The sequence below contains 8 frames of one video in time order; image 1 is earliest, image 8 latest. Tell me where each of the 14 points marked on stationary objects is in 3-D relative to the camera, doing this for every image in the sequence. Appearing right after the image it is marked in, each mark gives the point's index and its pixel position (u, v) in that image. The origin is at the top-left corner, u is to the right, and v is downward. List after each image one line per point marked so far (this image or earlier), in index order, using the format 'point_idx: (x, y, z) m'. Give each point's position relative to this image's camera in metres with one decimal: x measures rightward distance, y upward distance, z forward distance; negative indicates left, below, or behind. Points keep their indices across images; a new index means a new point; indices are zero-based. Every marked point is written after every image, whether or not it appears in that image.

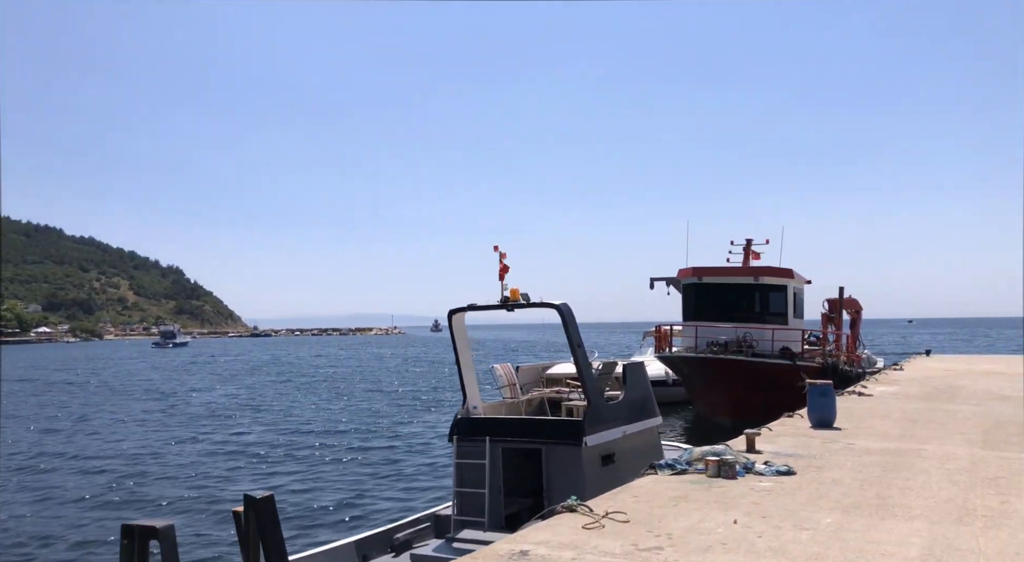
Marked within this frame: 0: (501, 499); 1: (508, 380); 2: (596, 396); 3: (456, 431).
0: (-0.1, -2.0, +8.3) m
1: (0.0, -1.1, +9.9) m
2: (+0.8, -1.1, +8.7) m
3: (-0.6, -1.4, +8.6) m
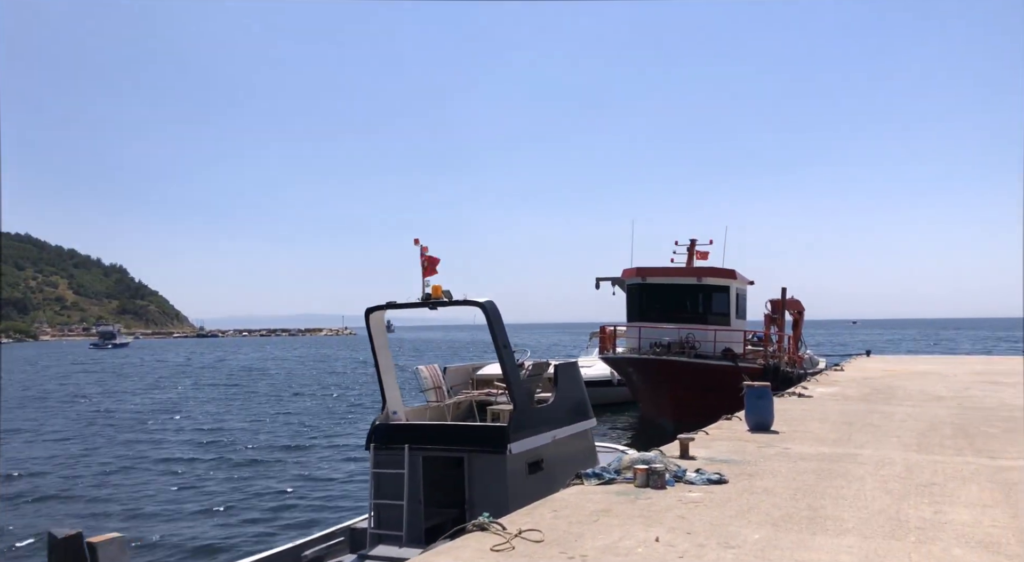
0: (-0.8, -2.0, +7.9) m
1: (-0.8, -1.1, +9.4) m
2: (+0.1, -1.1, +8.3) m
3: (-1.3, -1.4, +8.1) m
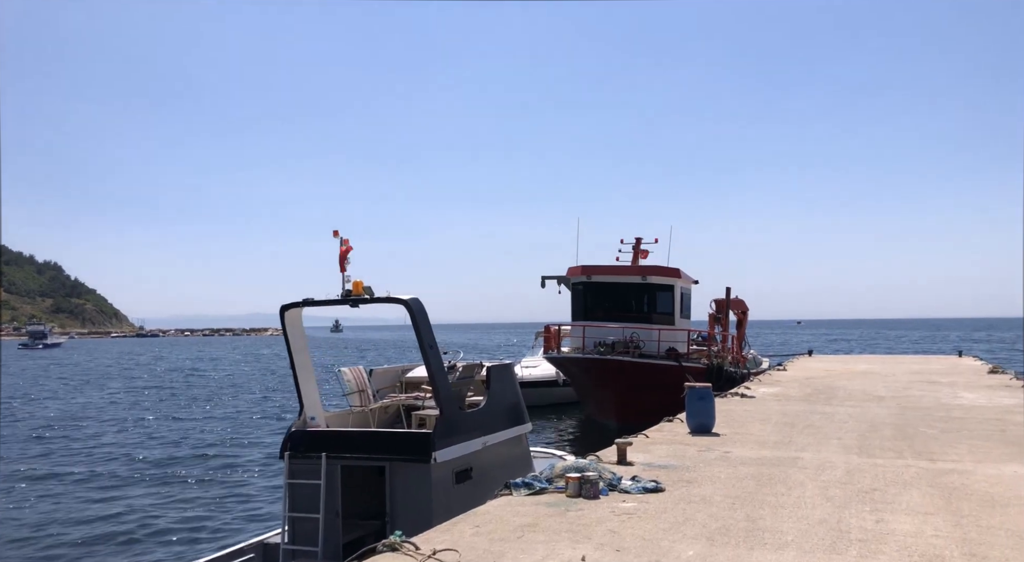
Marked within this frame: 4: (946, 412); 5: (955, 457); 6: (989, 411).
0: (-1.5, -2.0, +7.3) m
1: (-1.5, -1.1, +8.9) m
2: (-0.5, -1.1, +7.8) m
3: (-1.9, -1.4, +7.6) m
4: (+7.6, -2.3, +15.6) m
5: (+5.0, -2.0, +10.0) m
6: (+8.4, -2.3, +15.7) m
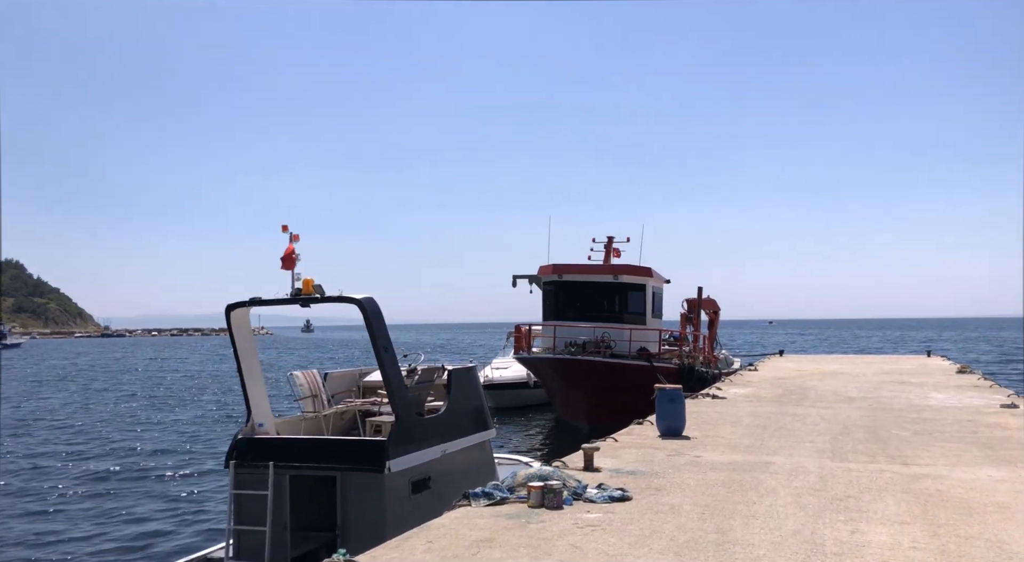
0: (-1.8, -2.0, +6.9) m
1: (-1.9, -1.1, +8.4) m
2: (-0.9, -1.1, +7.4) m
3: (-2.2, -1.4, +7.1) m
4: (+7.0, -2.3, +15.4) m
5: (+4.6, -2.0, +9.7) m
6: (+7.9, -2.3, +15.6) m
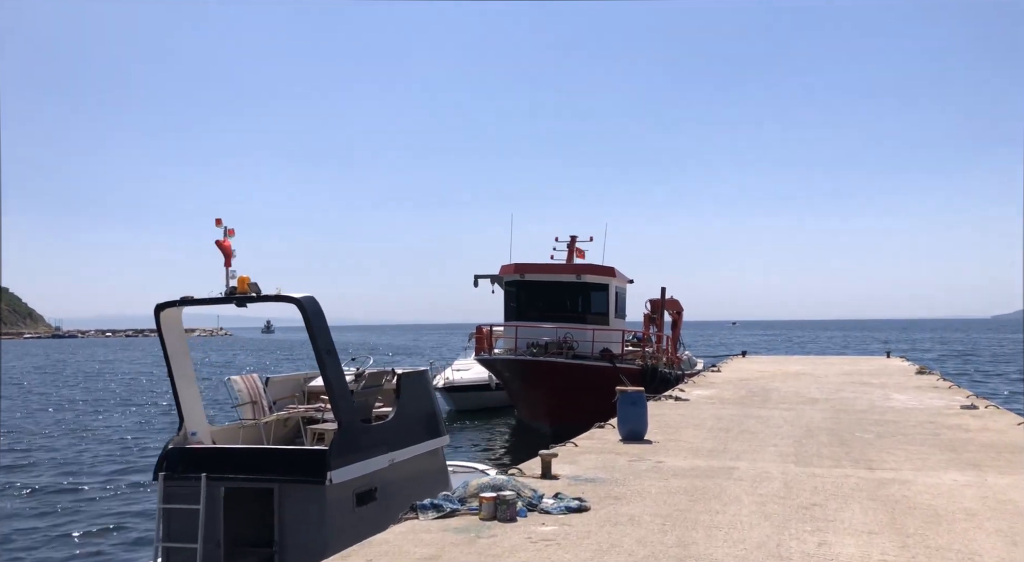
0: (-2.1, -2.0, +6.4) m
1: (-2.3, -1.0, +8.0) m
2: (-1.3, -1.1, +7.0) m
3: (-2.6, -1.4, +6.7) m
4: (+6.3, -2.3, +15.3) m
5: (+4.1, -2.0, +9.5) m
6: (+7.2, -2.3, +15.5) m
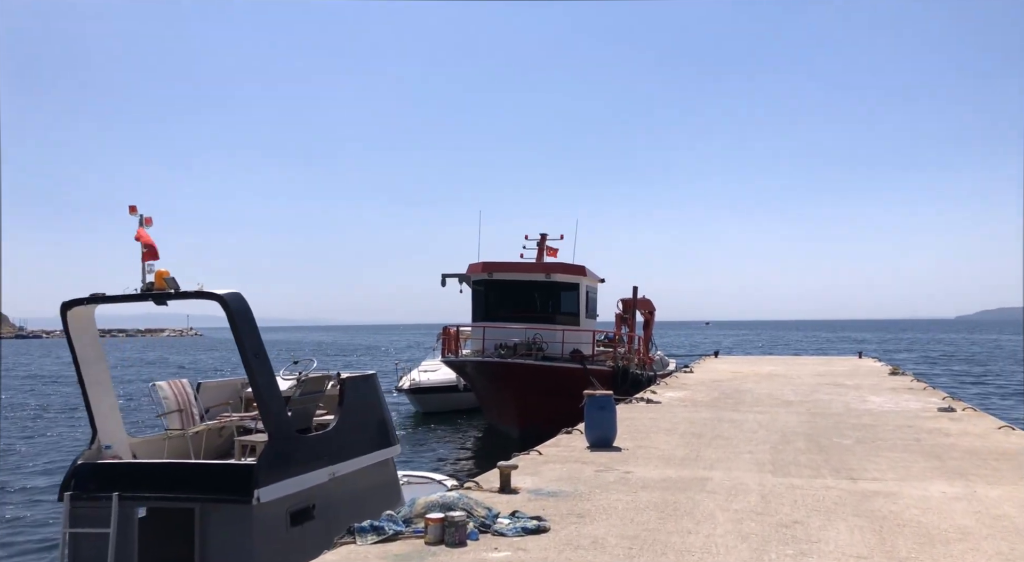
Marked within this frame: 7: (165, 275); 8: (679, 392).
0: (-2.5, -2.0, +5.7) m
1: (-2.7, -1.0, +7.2) m
2: (-1.6, -1.0, +6.3) m
3: (-2.9, -1.4, +5.9) m
4: (+5.7, -2.3, +14.8) m
5: (+3.7, -2.0, +9.0) m
6: (+6.6, -2.3, +15.0) m
7: (-2.3, 0.0, +5.9) m
8: (+3.7, -2.5, +19.6) m
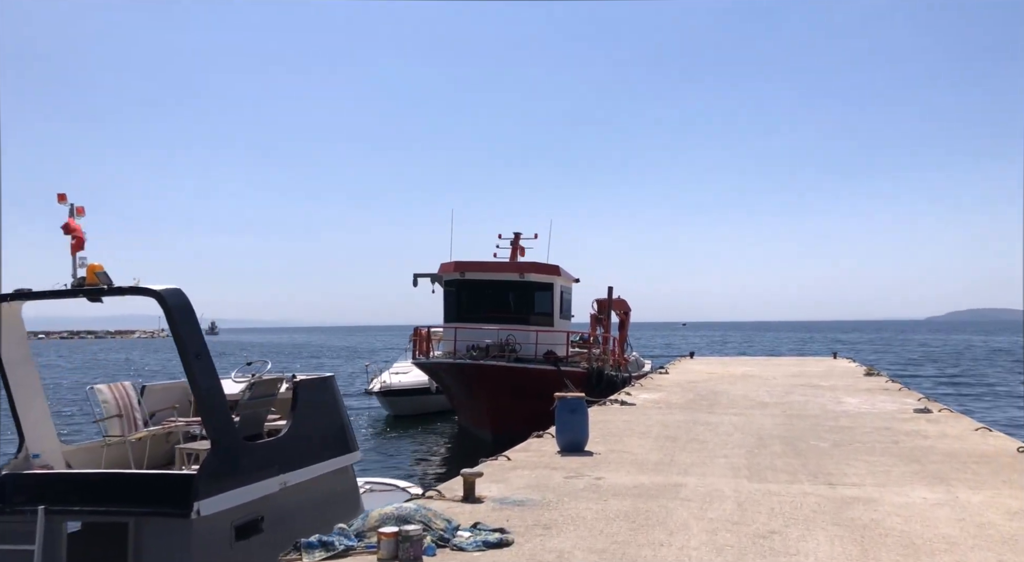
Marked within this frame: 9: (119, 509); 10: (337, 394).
0: (-2.7, -1.9, +5.3) m
1: (-3.0, -1.0, +6.7) m
2: (-1.9, -1.0, +5.8) m
3: (-3.2, -1.3, +5.4) m
4: (+5.3, -2.3, +14.5) m
5: (+3.4, -1.9, +8.7) m
6: (+6.1, -2.3, +14.8) m
7: (-2.5, +0.1, +5.4) m
8: (+3.1, -2.5, +19.3) m
9: (-2.4, -1.4, +5.4) m
10: (-1.5, -1.0, +7.7) m
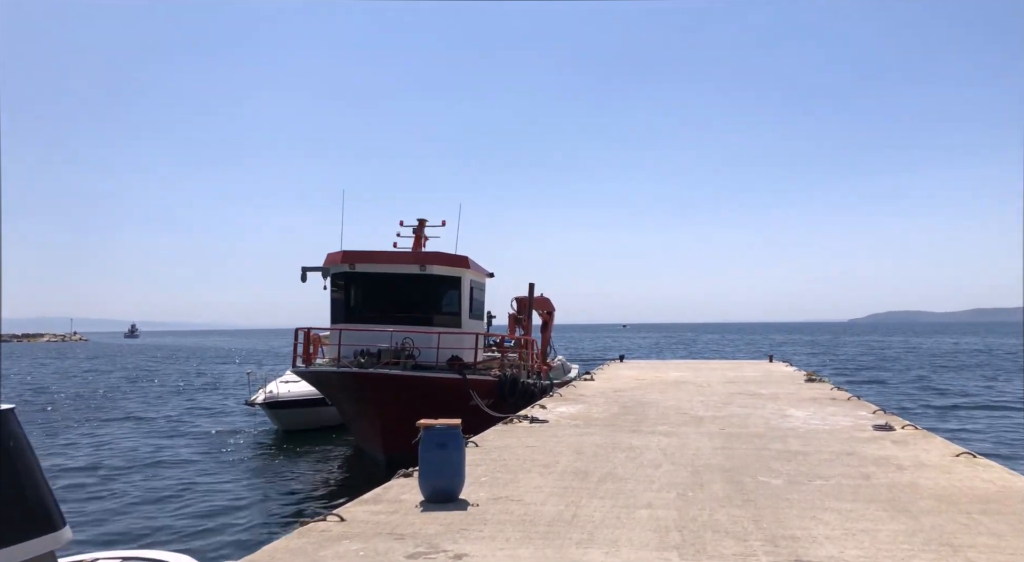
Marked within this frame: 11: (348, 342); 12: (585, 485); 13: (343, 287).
0: (-3.6, -1.8, +2.1) m
1: (-4.0, -0.8, +3.6) m
2: (-2.8, -0.9, +2.8) m
3: (-4.1, -1.2, +2.3) m
4: (+3.6, -2.2, +12.0) m
5: (+2.2, -1.8, +6.0) m
6: (+4.4, -2.2, +12.3) m
7: (-3.5, +0.2, +2.3) m
8: (+1.1, -2.4, +16.6) m
9: (-3.3, -1.2, +2.3) m
10: (-2.6, -0.8, +4.7) m
11: (-3.3, -1.2, +18.2) m
12: (+0.7, -1.9, +8.4) m
13: (-3.5, -0.2, +18.5) m
